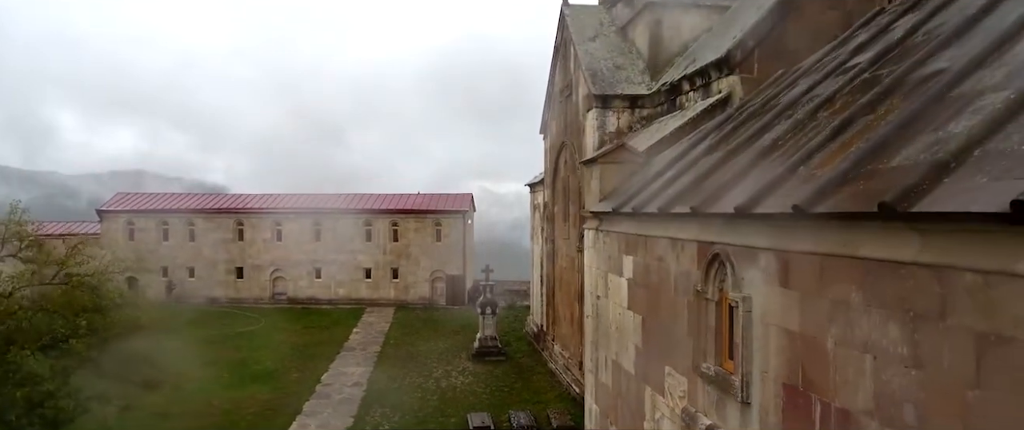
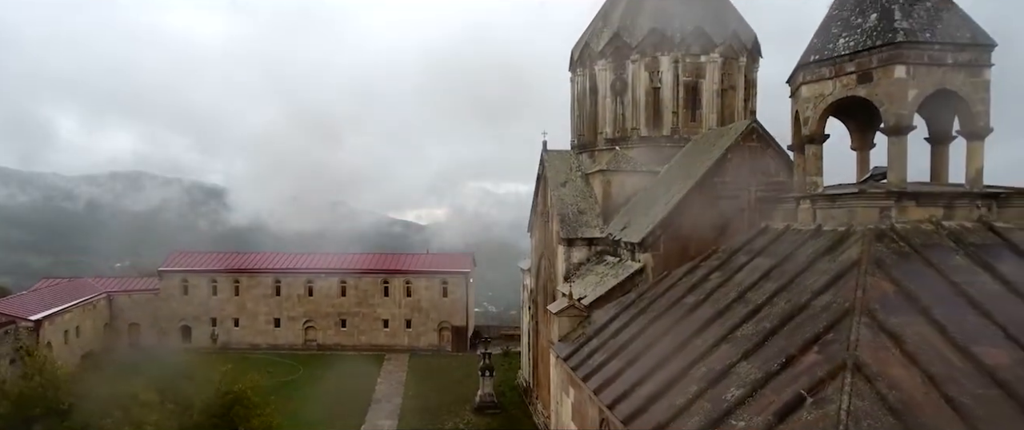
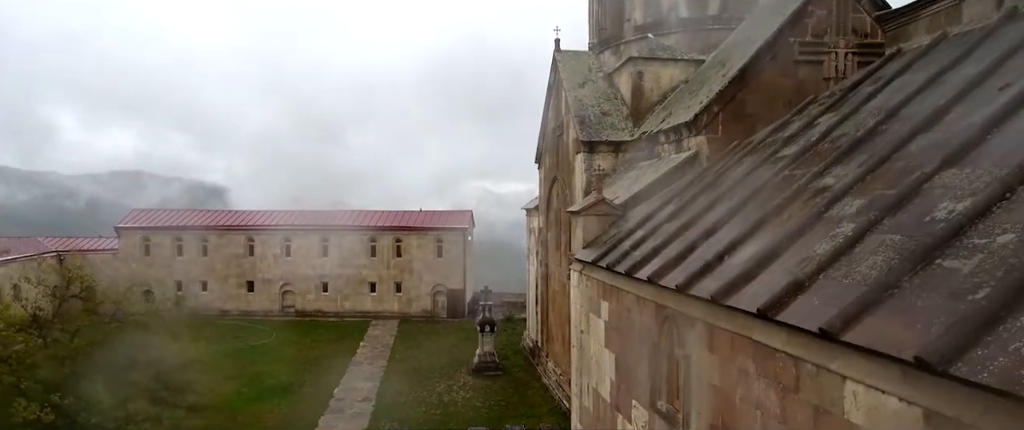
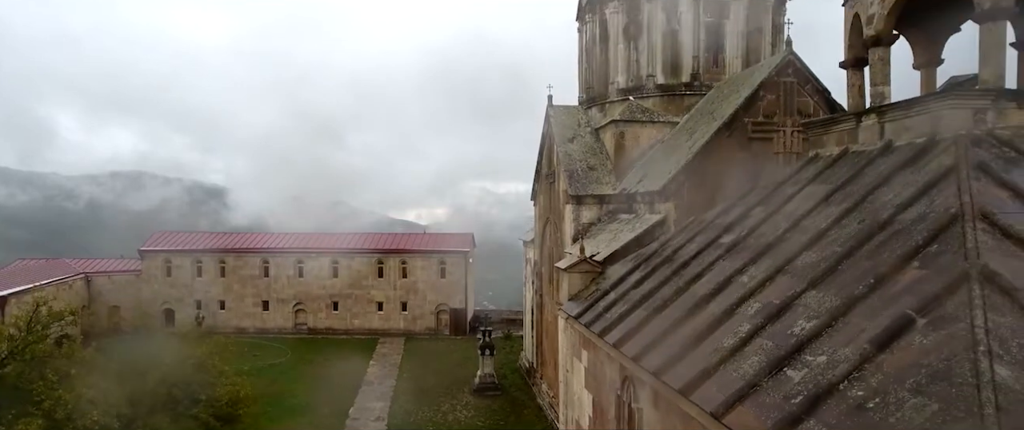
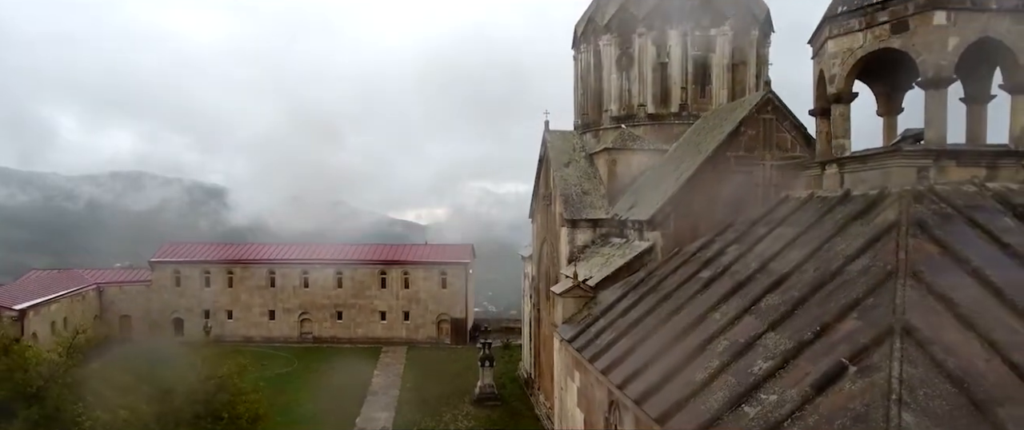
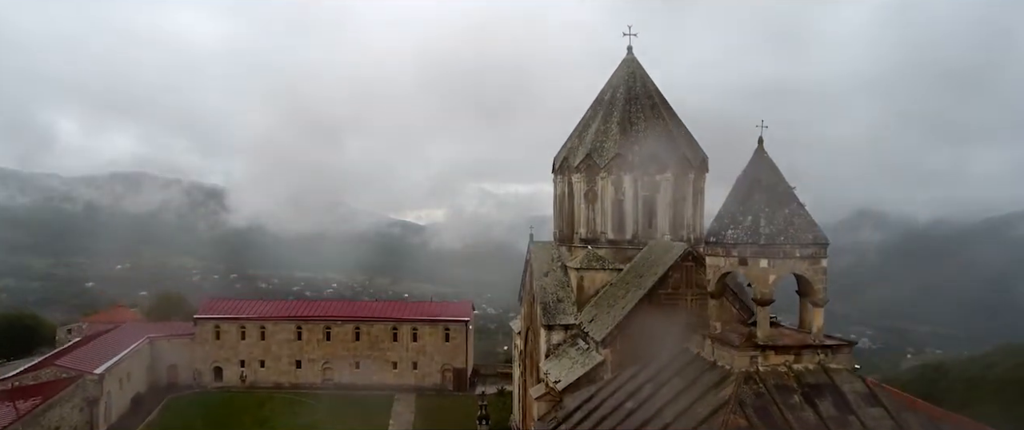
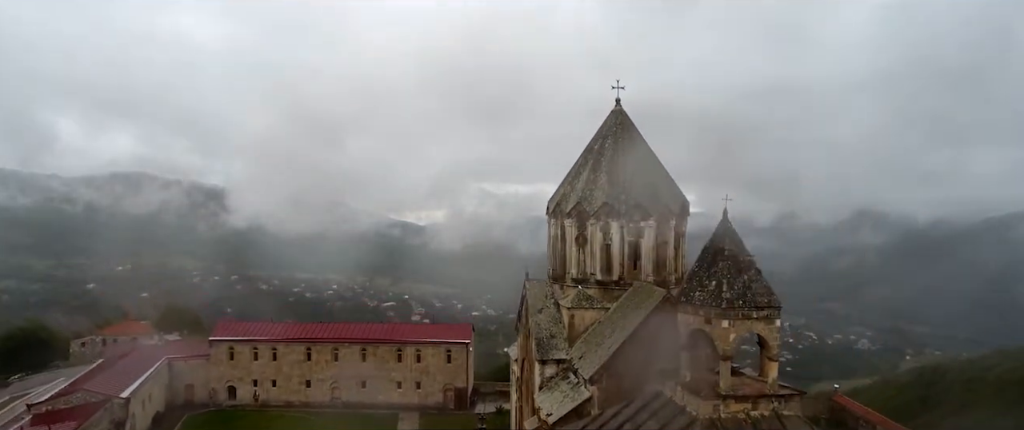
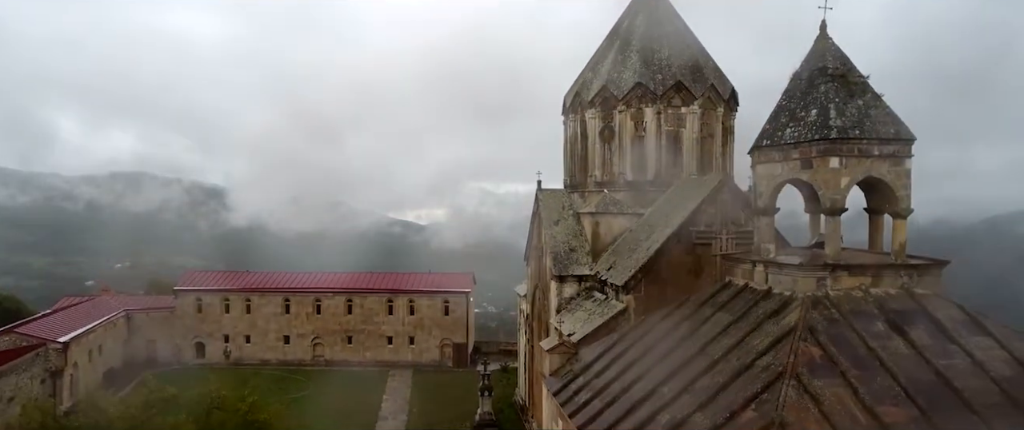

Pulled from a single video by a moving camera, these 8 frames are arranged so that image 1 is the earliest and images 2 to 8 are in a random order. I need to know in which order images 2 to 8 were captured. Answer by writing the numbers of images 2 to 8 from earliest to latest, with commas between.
3, 4, 5, 2, 8, 6, 7
